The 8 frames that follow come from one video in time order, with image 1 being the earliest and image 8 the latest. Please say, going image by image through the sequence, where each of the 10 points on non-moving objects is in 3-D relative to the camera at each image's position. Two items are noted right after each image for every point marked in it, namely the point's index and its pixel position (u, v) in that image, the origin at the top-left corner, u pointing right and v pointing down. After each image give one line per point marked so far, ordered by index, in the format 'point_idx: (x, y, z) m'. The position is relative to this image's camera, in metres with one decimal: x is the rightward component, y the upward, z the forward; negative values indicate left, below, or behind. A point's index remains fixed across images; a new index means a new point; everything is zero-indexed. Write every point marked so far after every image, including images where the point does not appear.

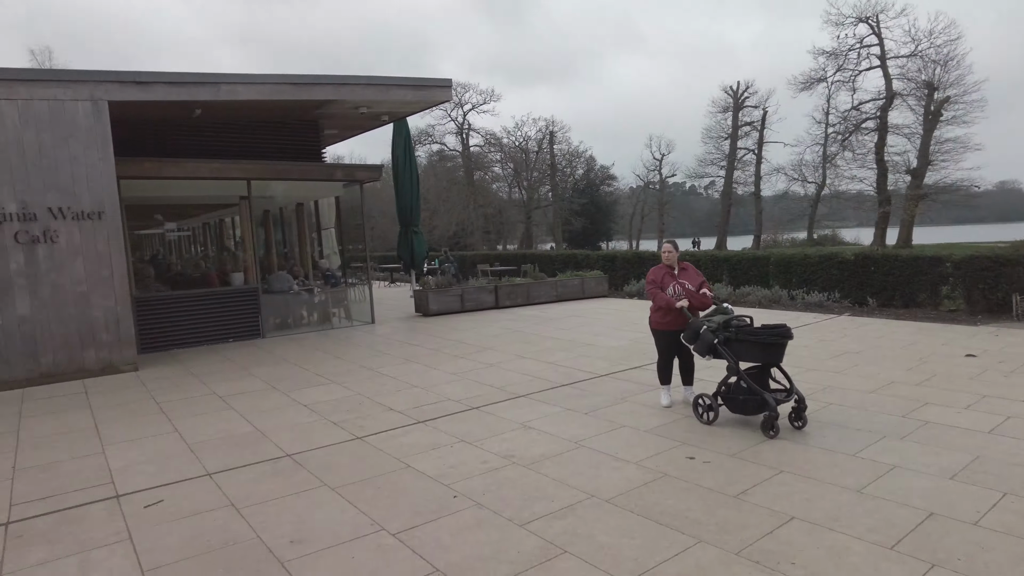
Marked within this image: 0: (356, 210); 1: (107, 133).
0: (-2.7, +1.4, +11.5) m
1: (-4.7, +1.8, +7.7) m
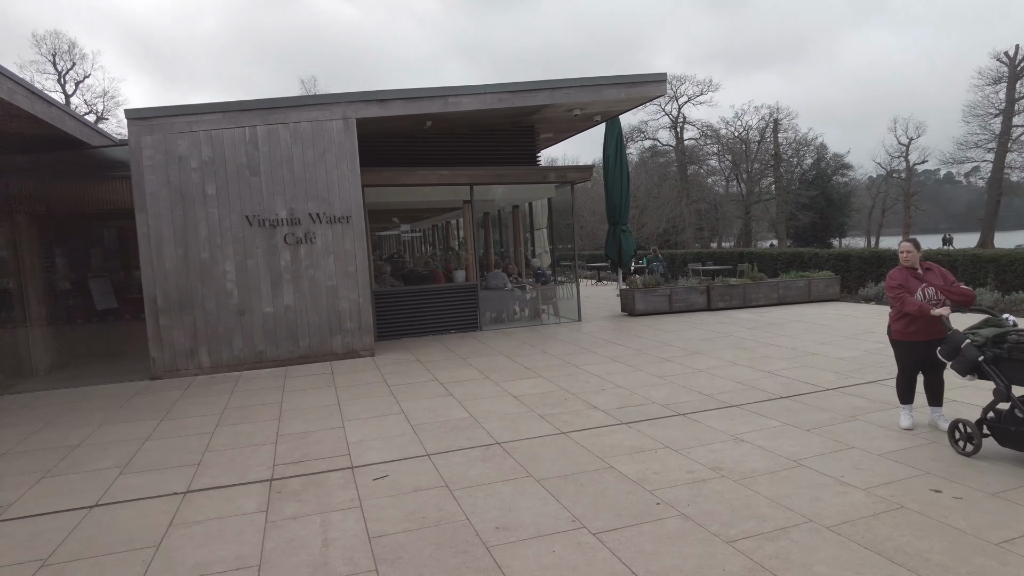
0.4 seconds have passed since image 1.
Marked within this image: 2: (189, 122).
0: (+1.0, +1.4, +11.8) m
1: (-2.1, +1.9, +8.7) m
2: (-4.0, +2.1, +8.1) m
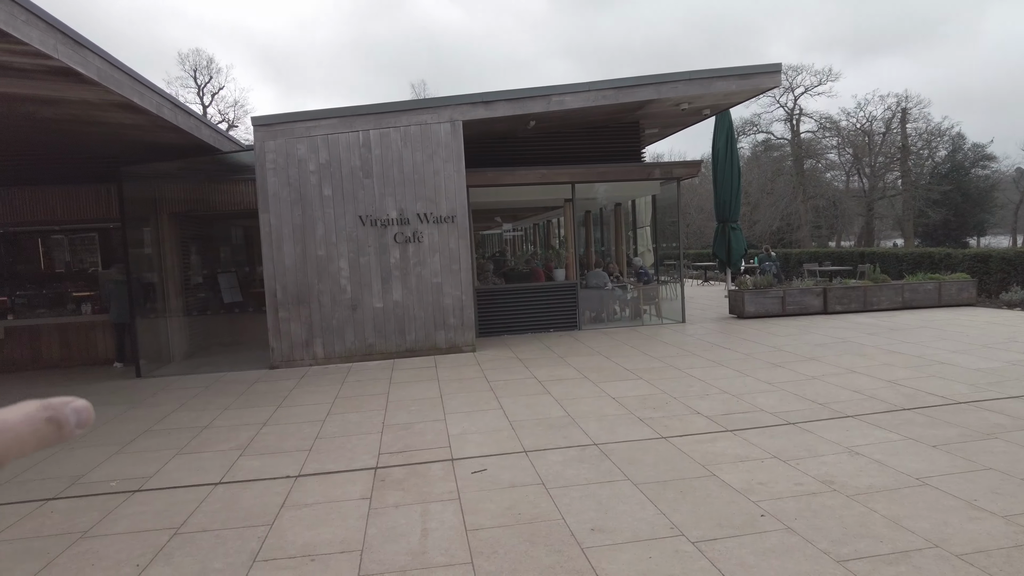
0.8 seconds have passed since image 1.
0: (+2.8, +1.4, +11.5) m
1: (-0.7, +1.9, +8.9) m
2: (-2.7, +2.1, +8.7) m
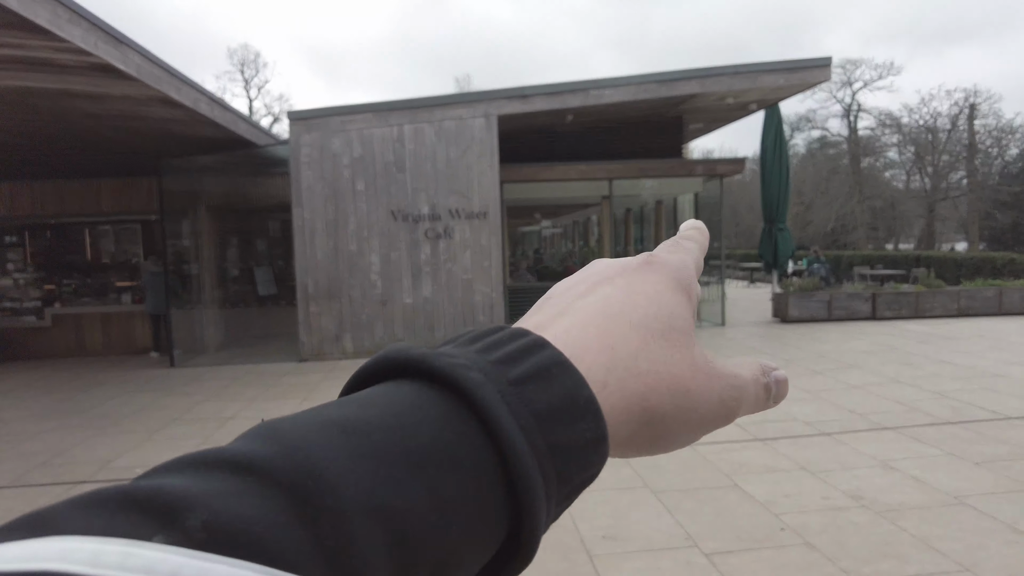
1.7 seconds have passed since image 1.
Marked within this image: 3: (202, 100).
0: (+3.5, +1.4, +11.1) m
1: (-0.2, +2.0, +8.8) m
2: (-2.3, +2.2, +8.7) m
3: (-3.4, +2.1, +7.1) m
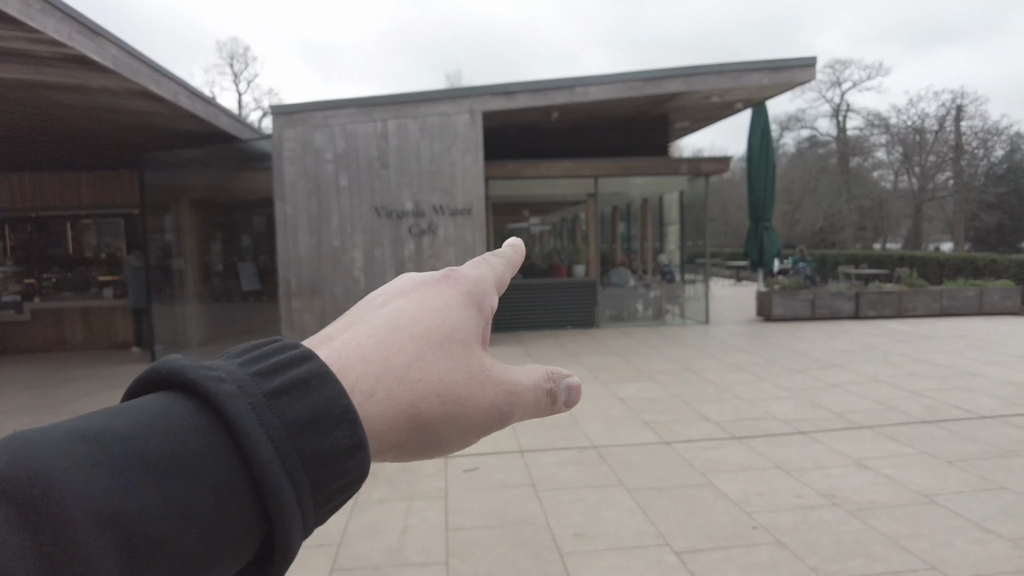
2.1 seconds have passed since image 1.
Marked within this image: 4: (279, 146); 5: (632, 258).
0: (+3.2, +1.4, +11.1) m
1: (-0.5, +2.0, +8.8) m
2: (-2.5, +2.3, +8.6) m
3: (-3.6, +2.1, +7.0) m
4: (-3.1, +1.9, +8.6) m
5: (+2.0, +0.5, +11.1) m
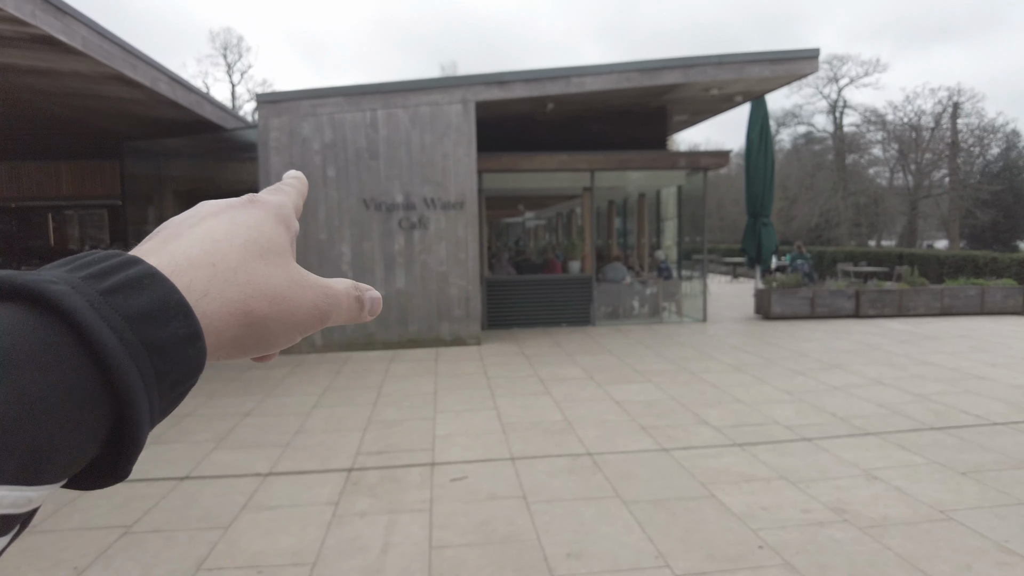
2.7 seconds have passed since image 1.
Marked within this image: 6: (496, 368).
0: (+3.1, +1.5, +10.9) m
1: (-0.5, +2.1, +8.5) m
2: (-2.5, +2.3, +8.3) m
3: (-3.6, +2.2, +6.7) m
4: (-3.2, +1.9, +8.3) m
5: (+1.9, +0.6, +10.9) m
6: (-0.2, -0.9, +7.3) m
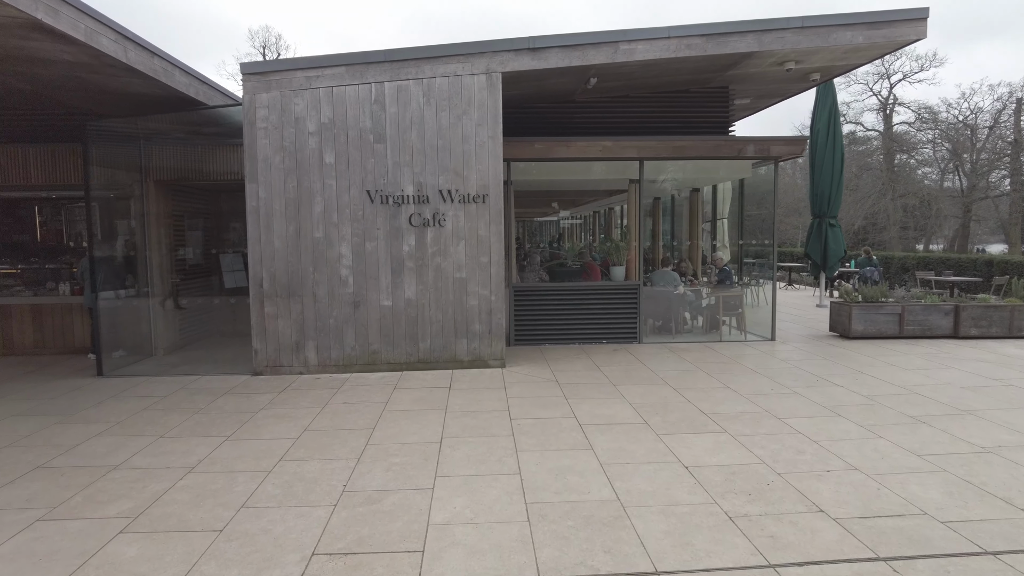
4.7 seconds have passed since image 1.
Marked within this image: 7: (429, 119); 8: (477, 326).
0: (+3.6, +1.3, +9.2) m
1: (-0.2, +1.9, +7.0) m
2: (-2.2, +2.2, +6.9) m
3: (-3.3, +2.1, +5.4) m
4: (-2.8, +1.9, +6.9) m
5: (+2.4, +0.4, +9.3) m
6: (+0.1, -1.0, +5.8) m
7: (-0.9, +1.8, +7.0) m
8: (-0.4, -0.4, +7.2) m
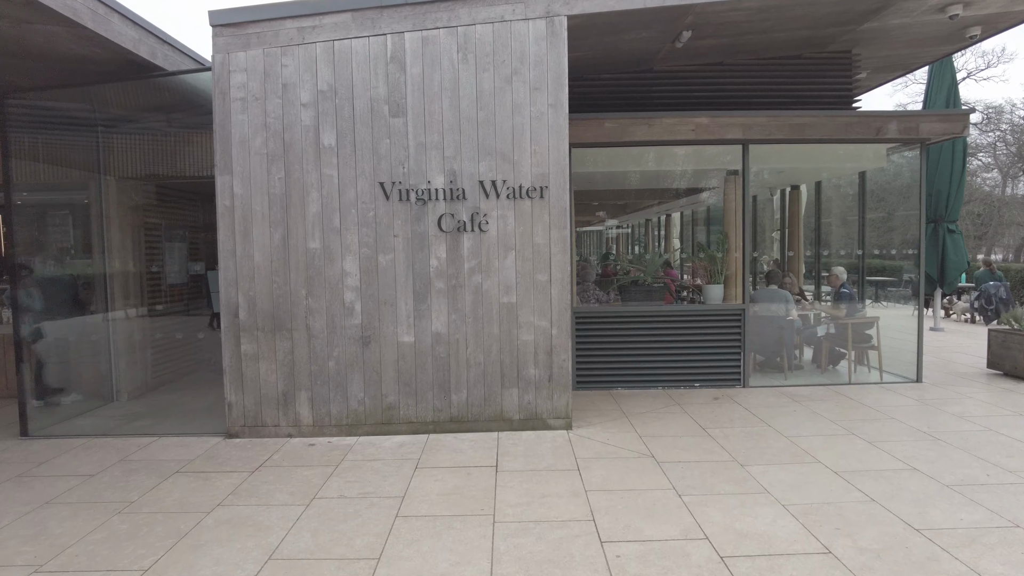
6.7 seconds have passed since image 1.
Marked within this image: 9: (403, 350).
0: (+4.2, +1.0, +7.0) m
1: (+0.4, +1.7, +5.0) m
2: (-1.6, +2.0, +5.0) m
3: (-2.9, +1.9, +3.6) m
4: (-2.3, +1.6, +5.1) m
5: (+3.0, +0.2, +7.1) m
6: (+0.6, -1.2, +3.7) m
7: (-0.4, +1.6, +5.1) m
8: (+0.2, -0.7, +5.1) m
9: (-0.9, -0.5, +5.1) m
